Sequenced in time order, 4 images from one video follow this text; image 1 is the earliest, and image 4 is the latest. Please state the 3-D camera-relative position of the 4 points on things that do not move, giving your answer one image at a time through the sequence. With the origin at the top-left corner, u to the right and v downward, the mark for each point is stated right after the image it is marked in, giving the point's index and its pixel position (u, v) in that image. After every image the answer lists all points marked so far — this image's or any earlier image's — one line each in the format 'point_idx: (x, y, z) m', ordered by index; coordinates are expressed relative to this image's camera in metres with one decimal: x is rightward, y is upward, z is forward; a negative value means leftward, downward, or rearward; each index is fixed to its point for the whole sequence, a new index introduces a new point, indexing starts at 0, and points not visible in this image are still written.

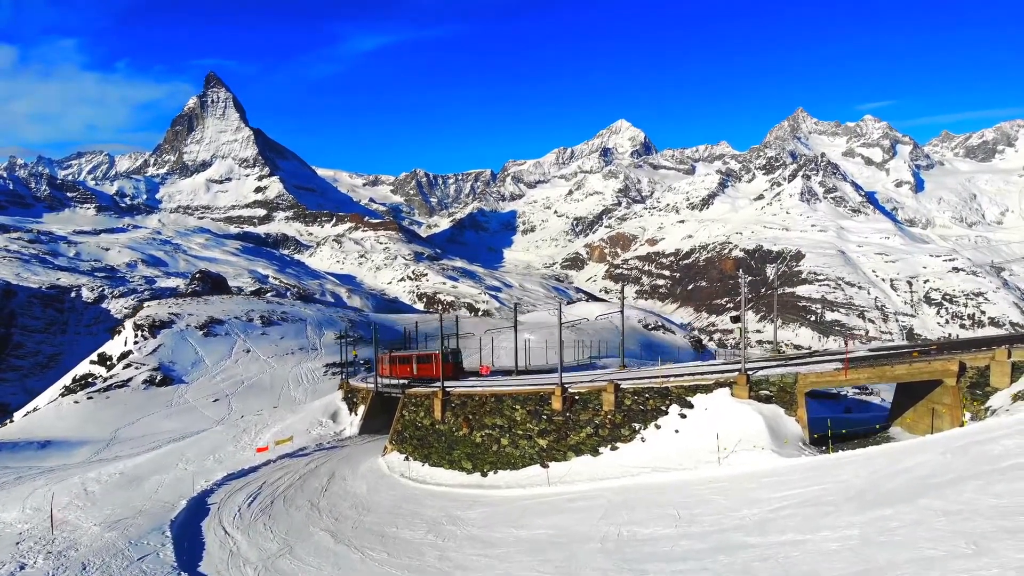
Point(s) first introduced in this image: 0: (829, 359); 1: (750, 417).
0: (+10.0, -2.3, +19.5) m
1: (+6.9, -3.7, +17.8) m
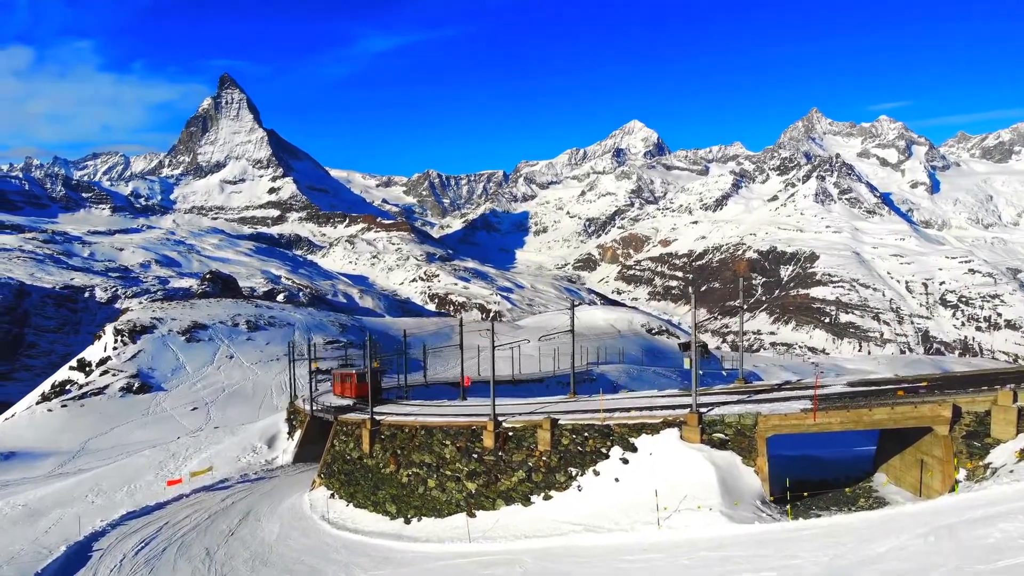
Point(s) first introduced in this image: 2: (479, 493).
0: (+7.7, -2.9, +16.5) m
1: (+4.5, -4.3, +14.8) m
2: (-1.0, -6.0, +18.0) m
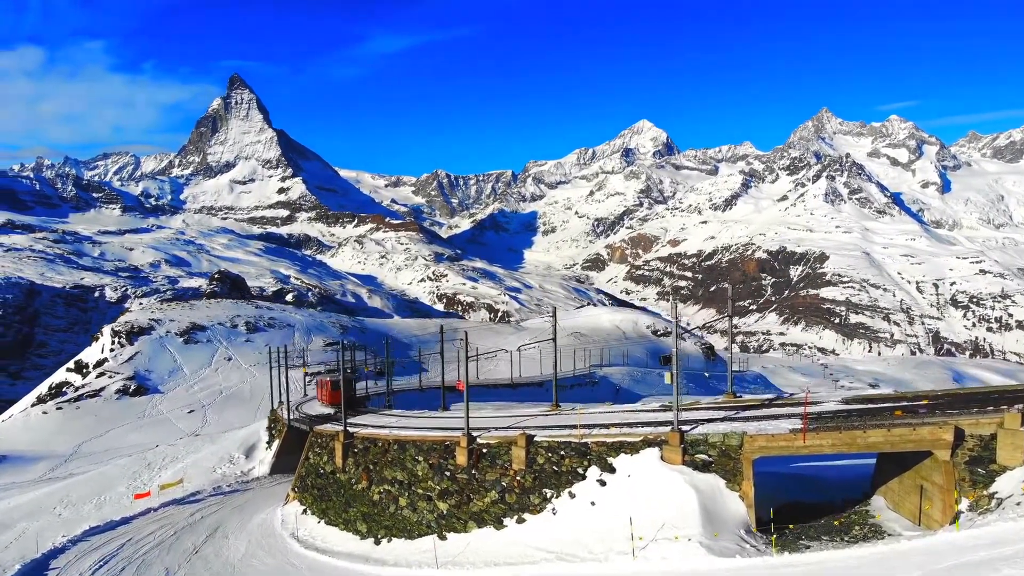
0: (+6.9, -3.1, +15.4) m
1: (+3.8, -4.5, +13.8) m
2: (-1.7, -6.3, +17.0) m
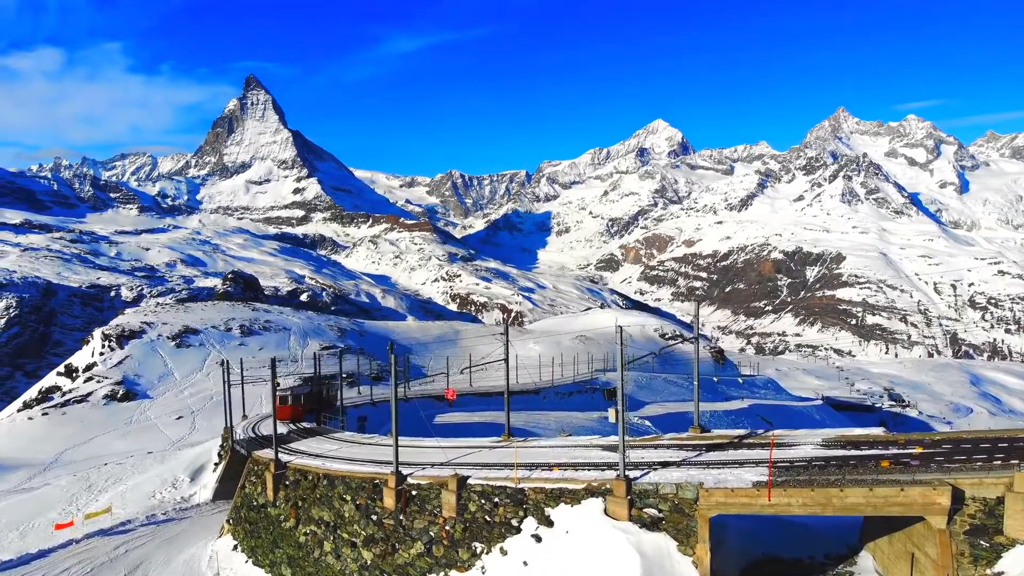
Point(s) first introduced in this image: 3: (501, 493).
0: (+5.3, -3.6, +13.1) m
1: (+2.1, -5.0, +11.5) m
2: (-3.3, -6.7, +14.9) m
3: (-0.2, -4.6, +13.8) m
